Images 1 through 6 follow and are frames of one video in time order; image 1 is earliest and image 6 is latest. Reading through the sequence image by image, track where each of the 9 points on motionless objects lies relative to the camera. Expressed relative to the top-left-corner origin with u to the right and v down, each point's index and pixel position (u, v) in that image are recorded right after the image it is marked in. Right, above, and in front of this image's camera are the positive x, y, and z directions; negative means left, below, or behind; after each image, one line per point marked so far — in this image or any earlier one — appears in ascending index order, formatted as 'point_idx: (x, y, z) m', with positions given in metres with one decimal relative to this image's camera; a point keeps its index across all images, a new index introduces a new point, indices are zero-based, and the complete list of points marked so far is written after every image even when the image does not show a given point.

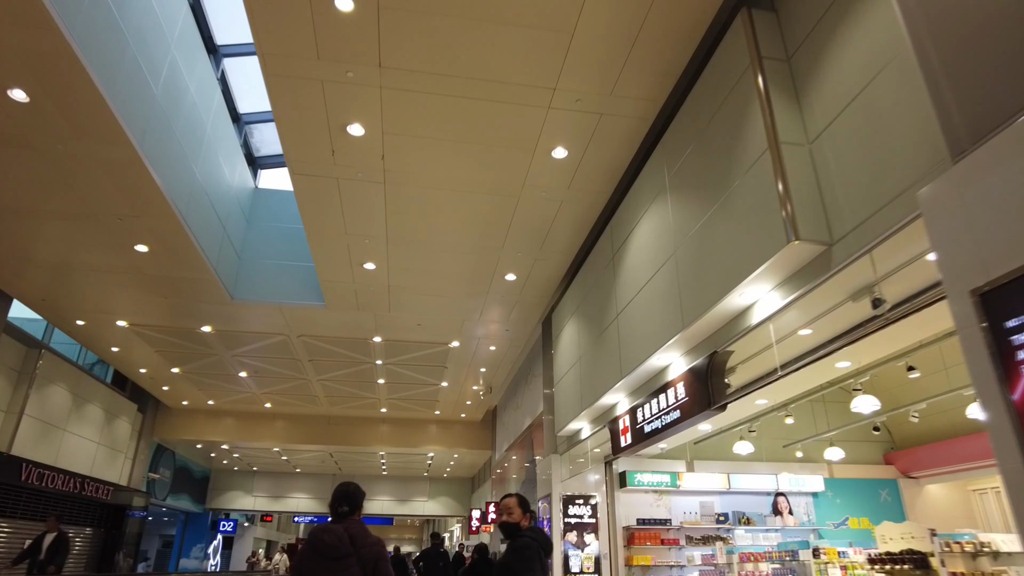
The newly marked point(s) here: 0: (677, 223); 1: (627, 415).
0: (+1.3, +0.5, +4.9) m
1: (+1.2, -1.3, +6.2) m
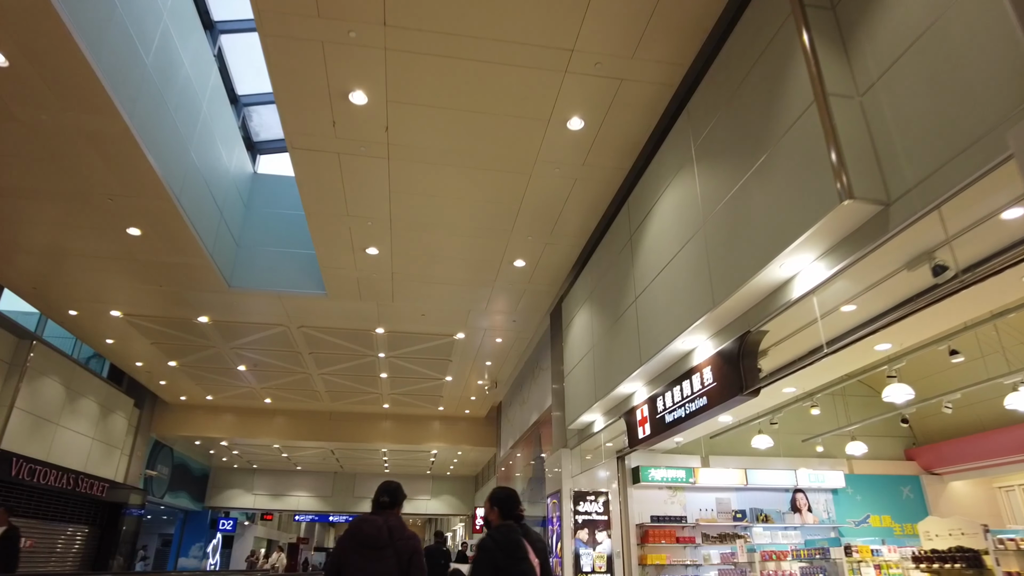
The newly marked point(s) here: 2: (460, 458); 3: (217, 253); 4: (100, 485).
0: (+1.4, +0.7, +4.5) m
1: (+1.3, -1.1, +5.9) m
2: (-1.5, -4.9, +17.9) m
3: (-4.0, +0.5, +8.4) m
4: (-8.0, -3.8, +12.2) m
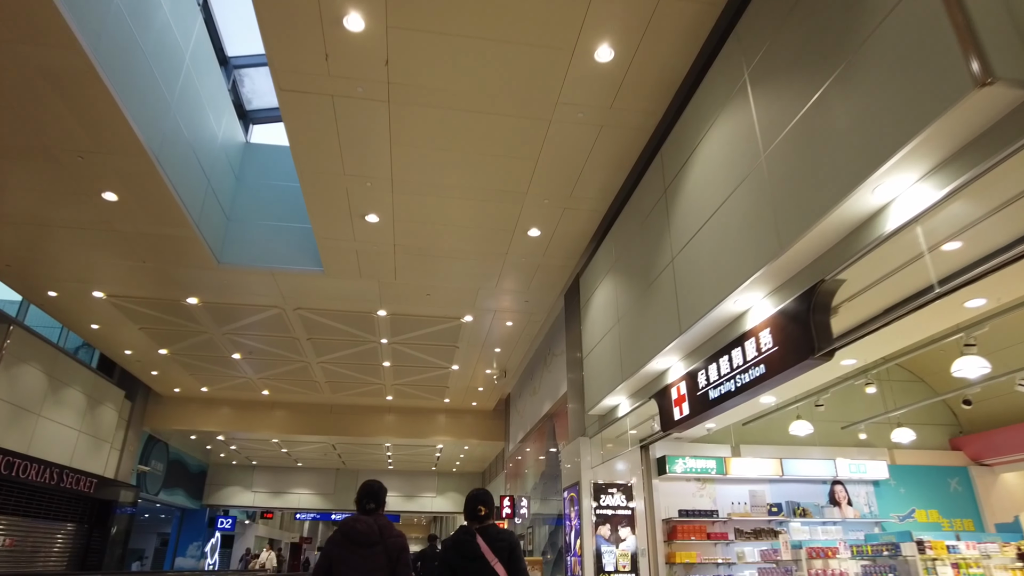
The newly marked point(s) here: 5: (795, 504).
0: (+1.6, +1.0, +3.8) m
1: (+1.4, -0.8, +5.2) m
2: (-1.3, -4.5, +17.2) m
3: (-3.8, +0.8, +7.7) m
4: (-7.8, -3.5, +11.5) m
5: (+3.6, -2.7, +7.9) m
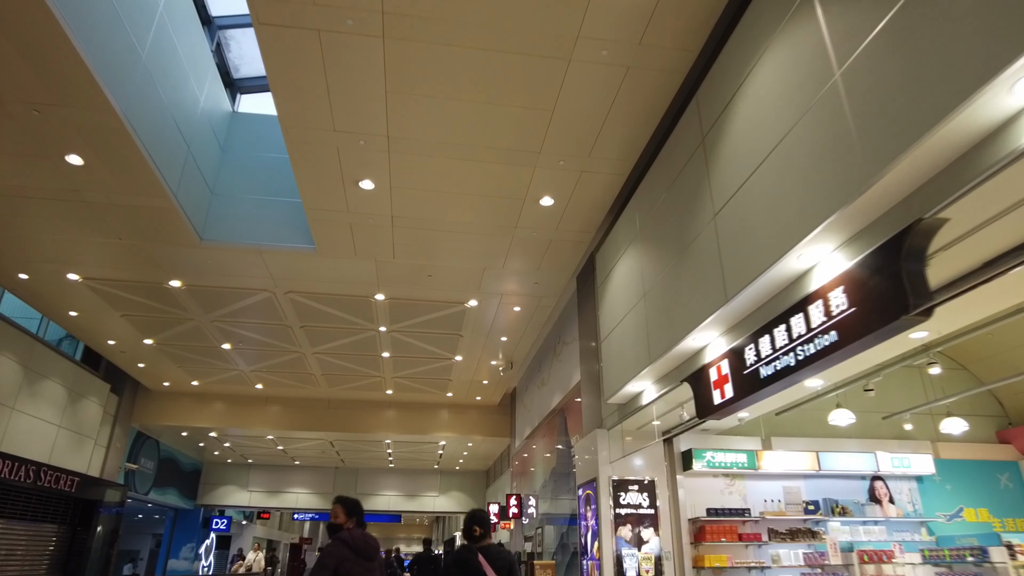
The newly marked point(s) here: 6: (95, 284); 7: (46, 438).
0: (+1.6, +1.3, +3.1) m
1: (+1.5, -0.5, +4.5) m
2: (-1.1, -4.3, +16.5) m
3: (-3.7, +1.0, +7.1) m
4: (-7.6, -3.3, +10.8) m
5: (+3.7, -2.5, +7.2) m
6: (-5.7, +0.1, +8.6) m
7: (-7.7, -2.5, +10.4) m
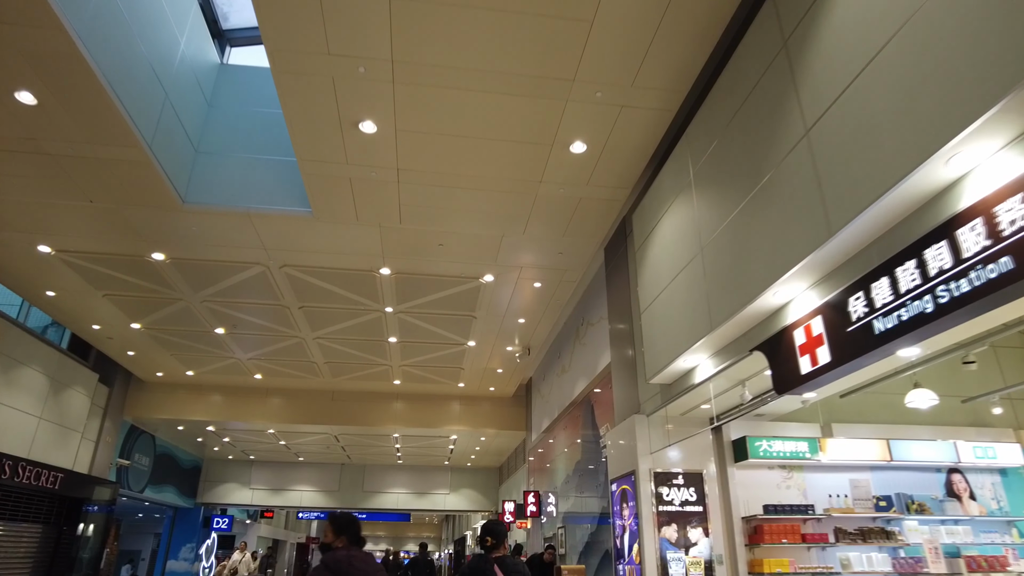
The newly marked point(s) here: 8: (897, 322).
0: (+1.8, +1.6, +2.2) m
1: (+1.7, -0.2, +3.6) m
2: (-0.7, -3.9, +15.6) m
3: (-3.5, +1.4, +6.2) m
4: (-7.3, -3.0, +10.0) m
5: (+4.0, -2.1, +6.3) m
6: (-5.5, +0.4, +7.7) m
7: (-7.4, -2.2, +9.6) m
8: (+1.8, -0.2, +2.9) m
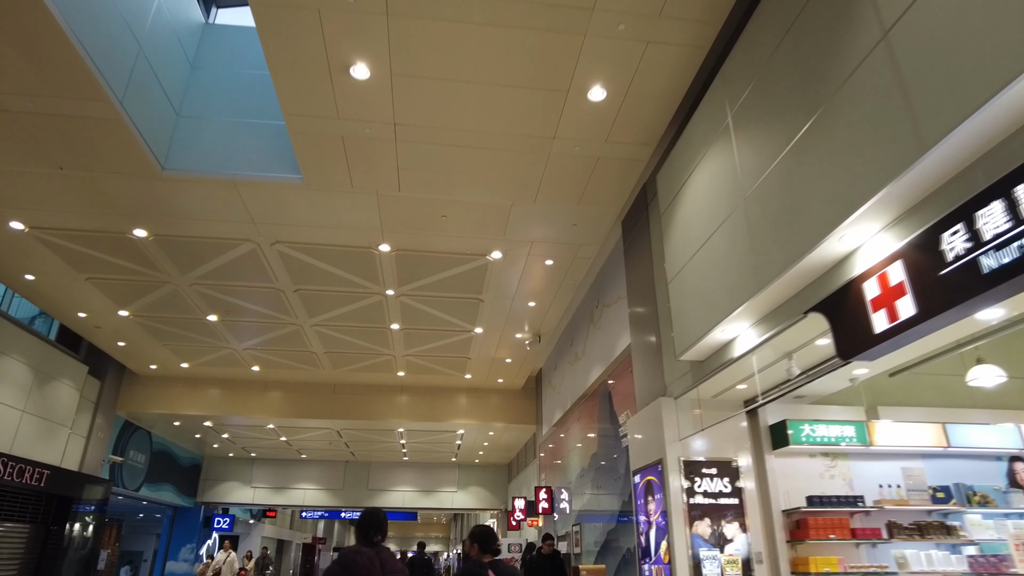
0: (+1.9, +1.9, +1.6) m
1: (+1.8, +0.1, +2.9) m
2: (-0.5, -3.7, +15.0) m
3: (-3.4, +1.6, +5.6) m
4: (-7.2, -2.8, +9.5) m
5: (+4.1, -1.8, +5.6) m
6: (-5.3, +0.6, +7.2) m
7: (-7.3, -2.0, +9.1) m
8: (+1.9, +0.1, +2.3) m
